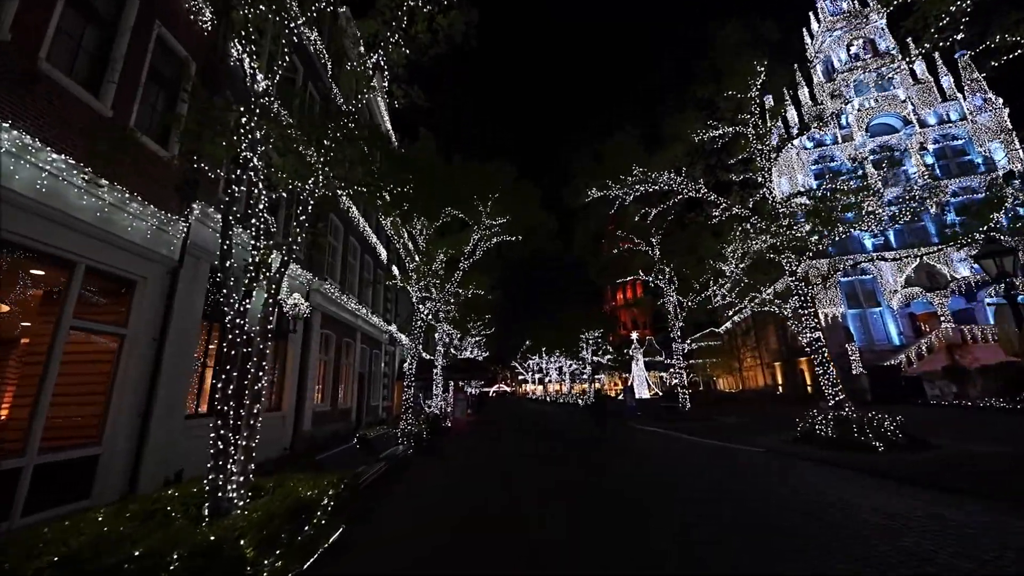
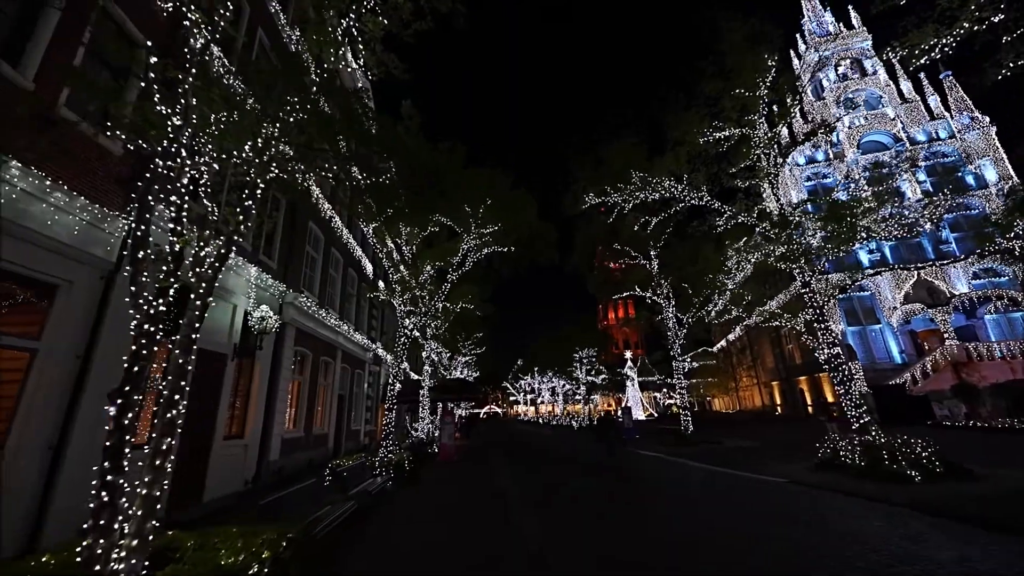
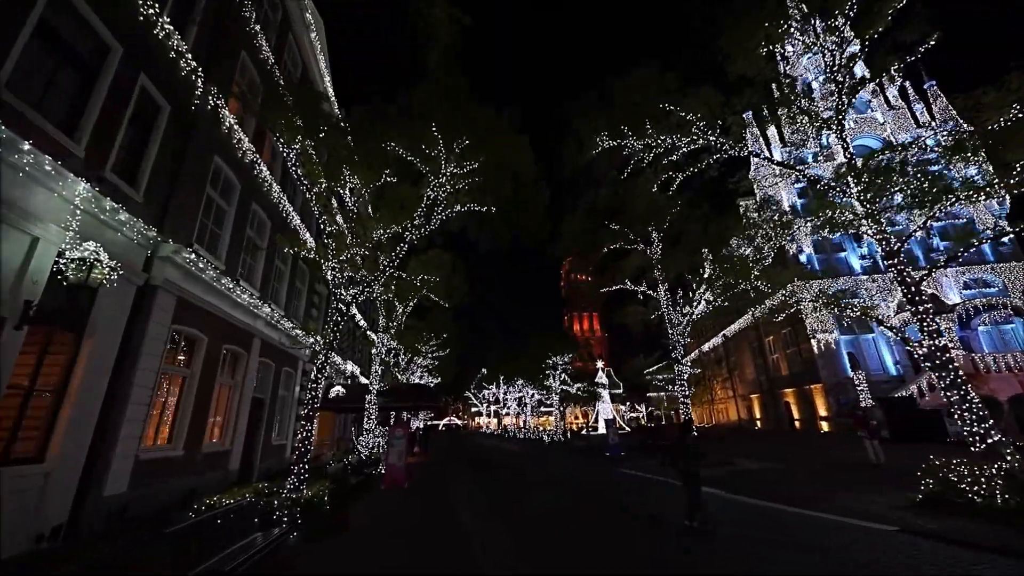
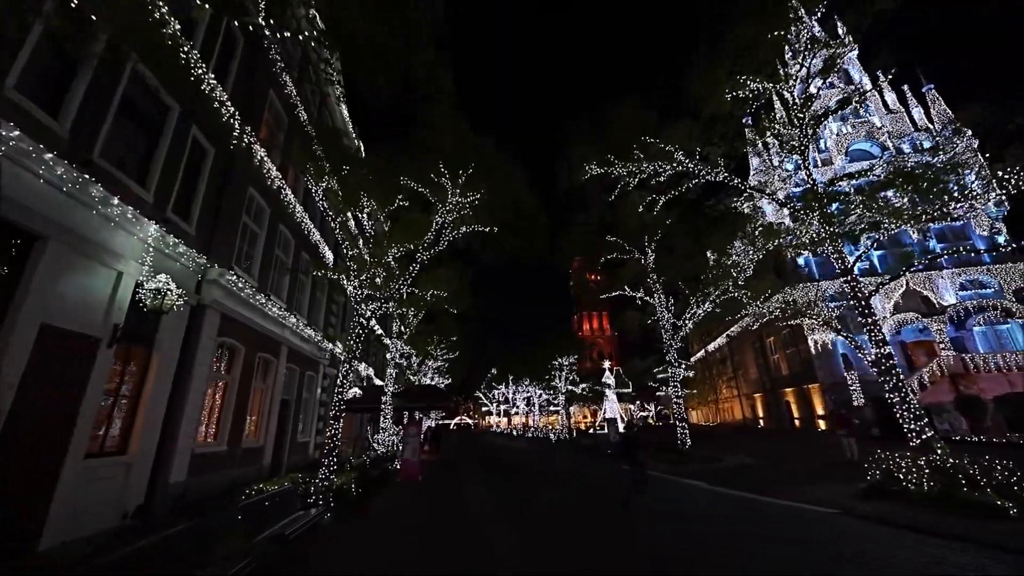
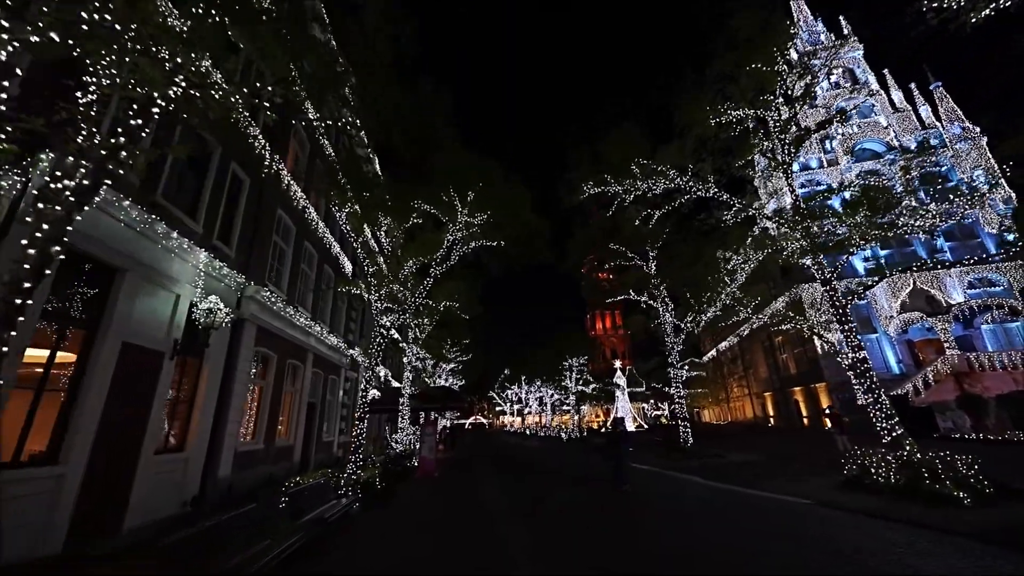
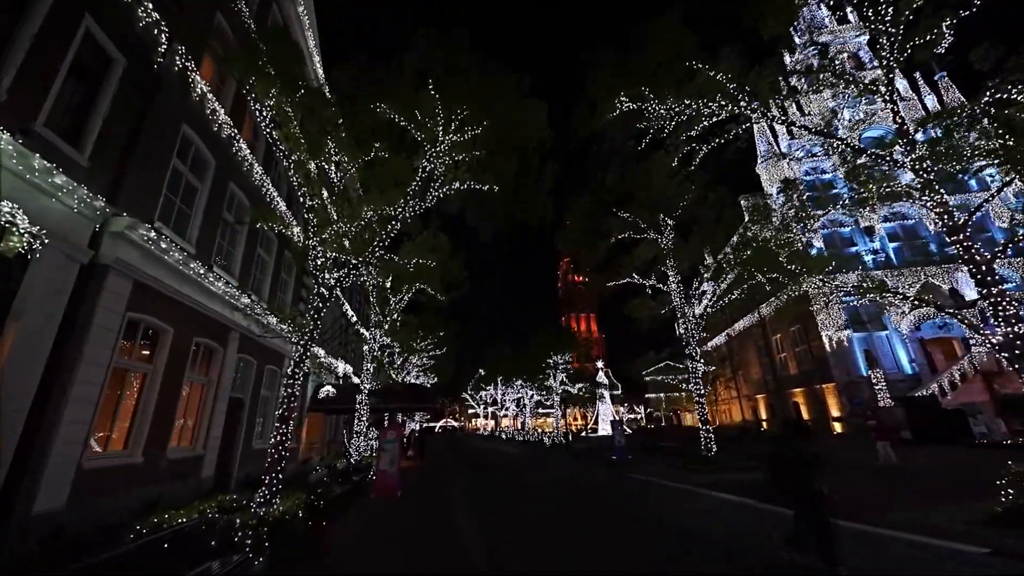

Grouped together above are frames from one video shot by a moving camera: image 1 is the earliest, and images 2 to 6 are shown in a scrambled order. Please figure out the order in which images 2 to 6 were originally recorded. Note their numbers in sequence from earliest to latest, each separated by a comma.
2, 5, 4, 3, 6
